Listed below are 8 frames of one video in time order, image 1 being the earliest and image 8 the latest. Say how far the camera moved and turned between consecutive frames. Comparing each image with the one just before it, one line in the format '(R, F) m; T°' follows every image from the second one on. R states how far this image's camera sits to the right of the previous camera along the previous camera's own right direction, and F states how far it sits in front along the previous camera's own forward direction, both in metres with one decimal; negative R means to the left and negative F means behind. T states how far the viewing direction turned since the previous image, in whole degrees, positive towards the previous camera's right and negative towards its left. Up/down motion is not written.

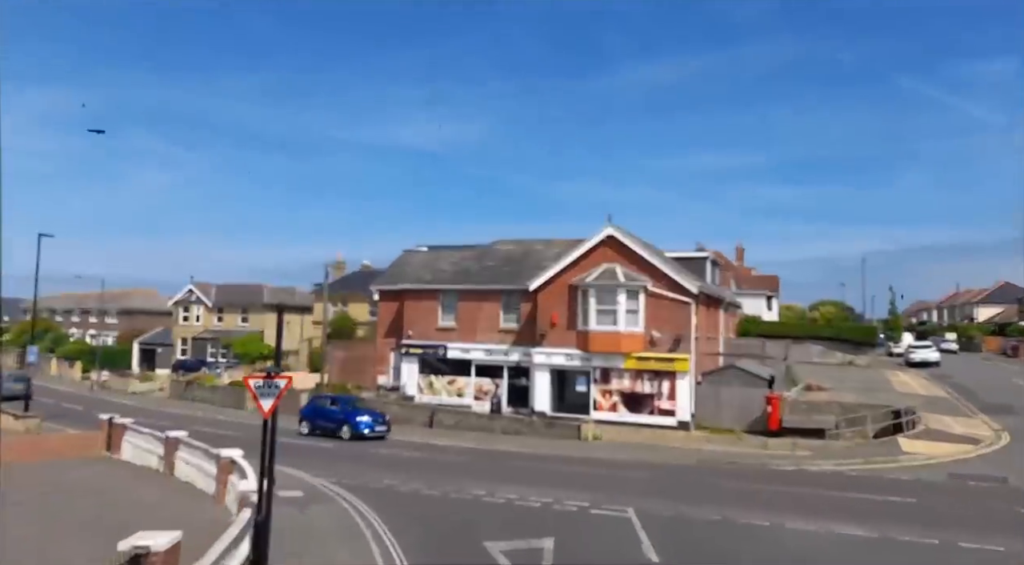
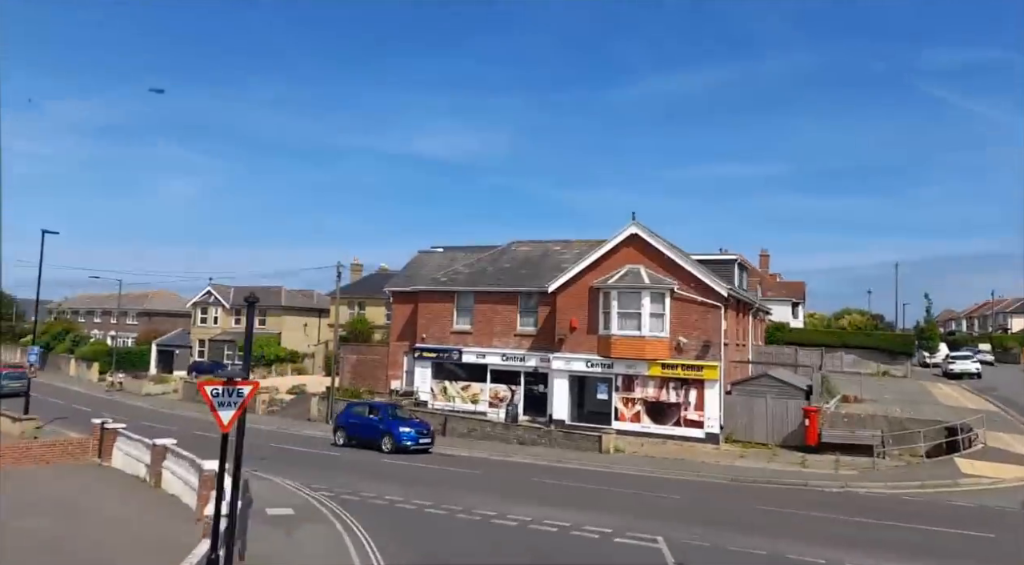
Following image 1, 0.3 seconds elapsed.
(+0.2, +1.6) m; -2°
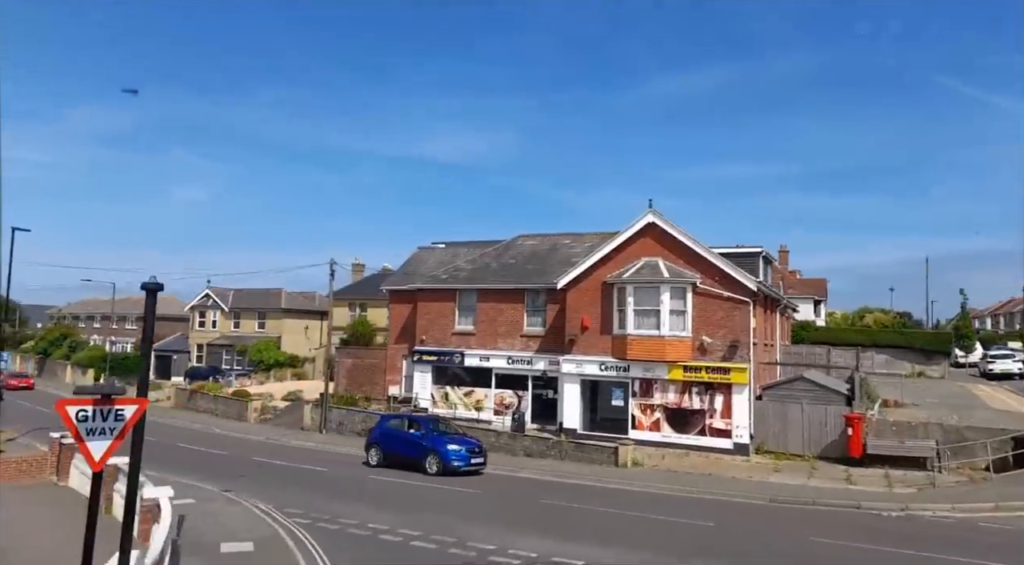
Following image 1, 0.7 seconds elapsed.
(+0.1, +2.4) m; -1°
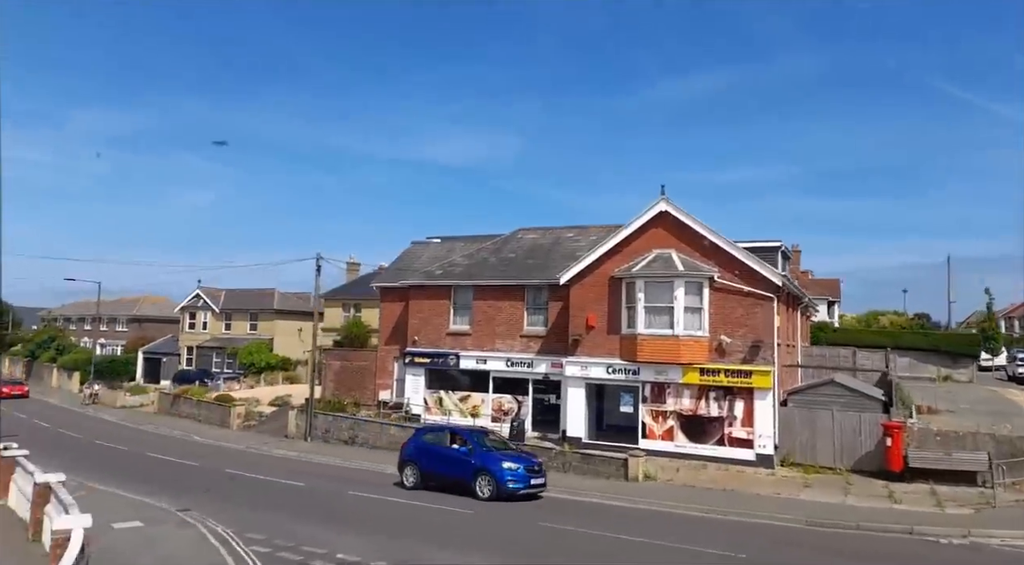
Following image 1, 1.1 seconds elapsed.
(+0.1, +2.2) m; 0°
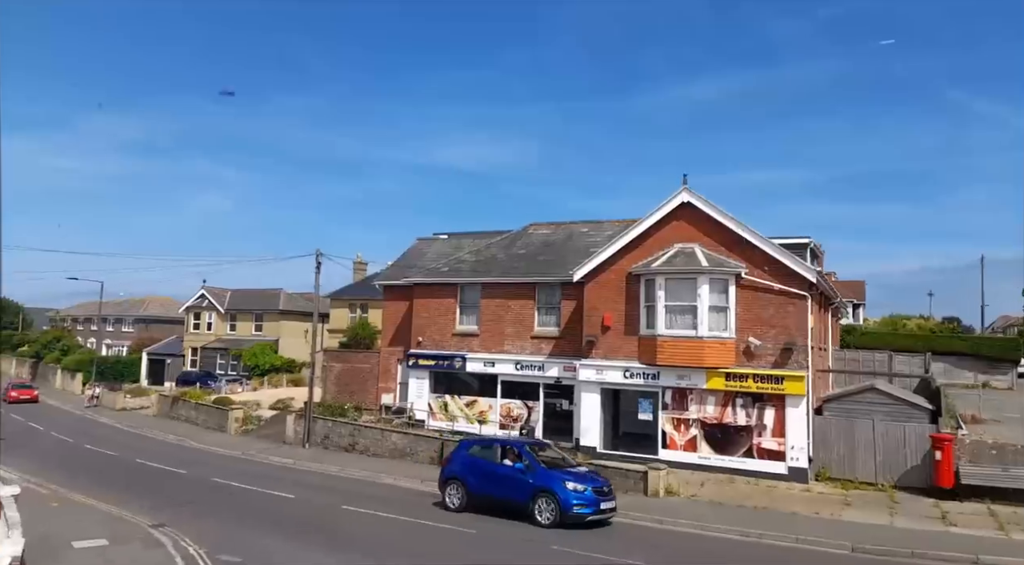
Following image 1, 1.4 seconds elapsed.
(+0.1, +1.6) m; -1°
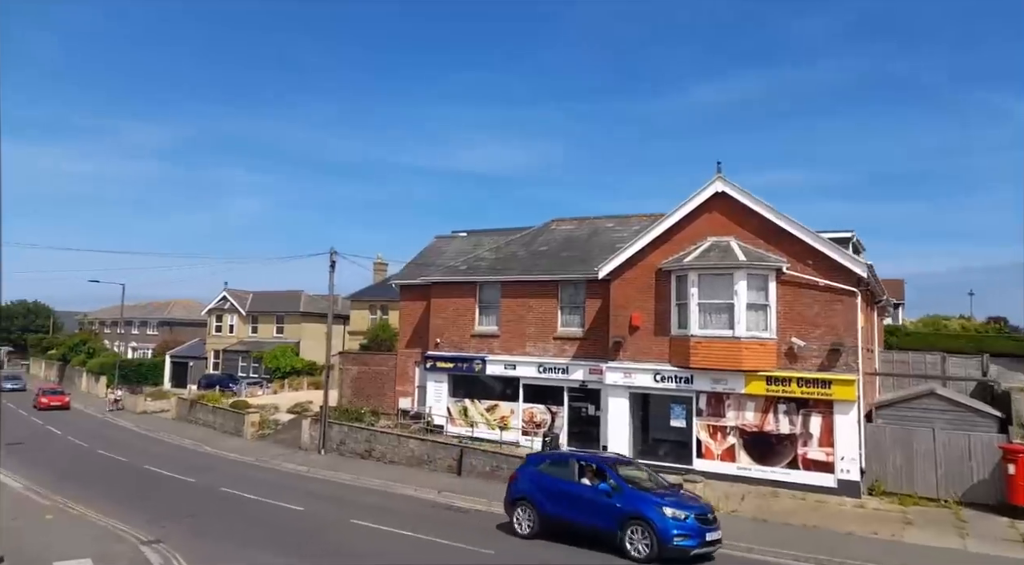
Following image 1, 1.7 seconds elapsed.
(+0.1, +1.3) m; -2°
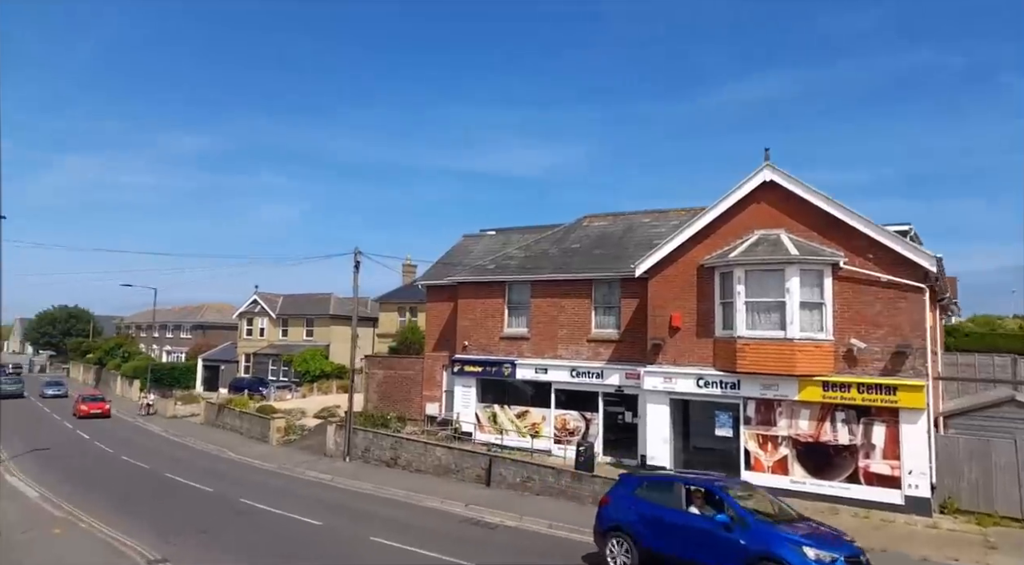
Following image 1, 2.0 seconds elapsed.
(0.0, +1.3) m; -3°
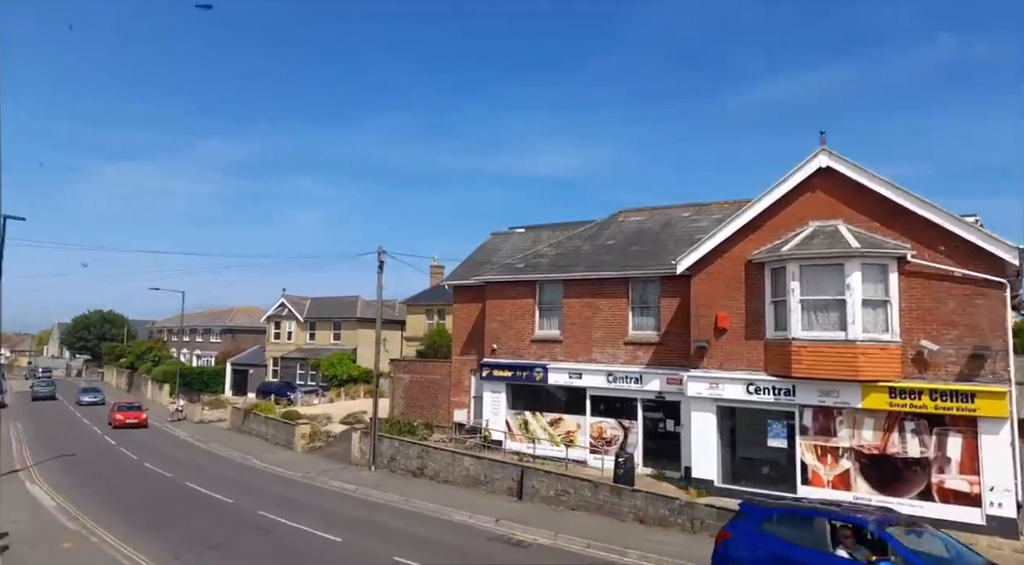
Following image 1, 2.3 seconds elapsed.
(-0.1, +1.2) m; -2°
